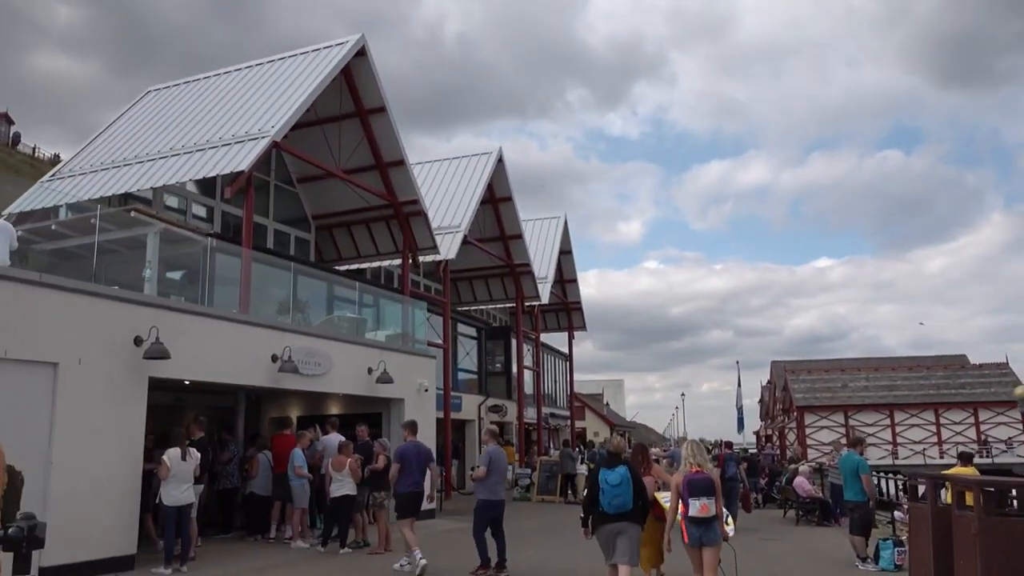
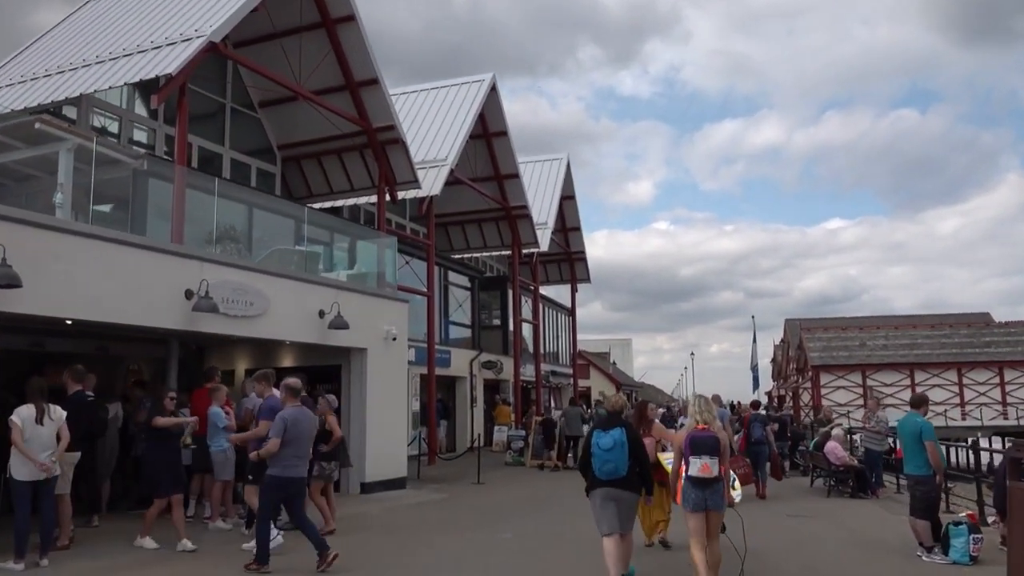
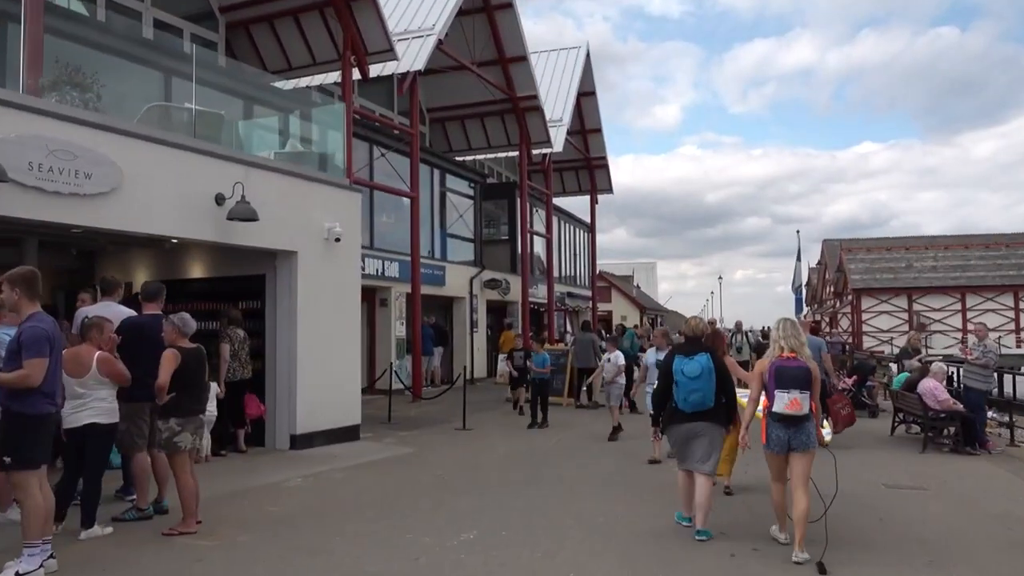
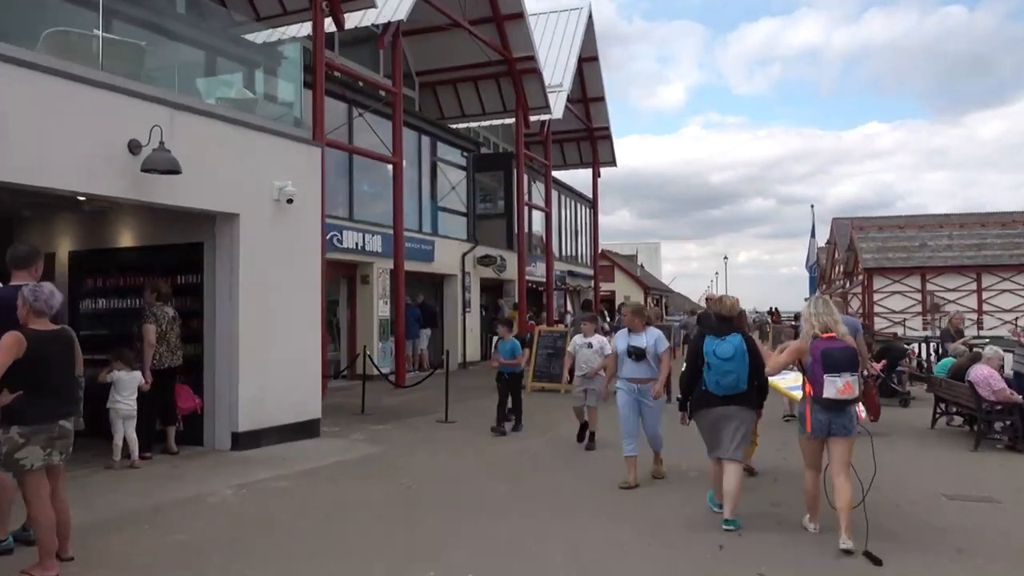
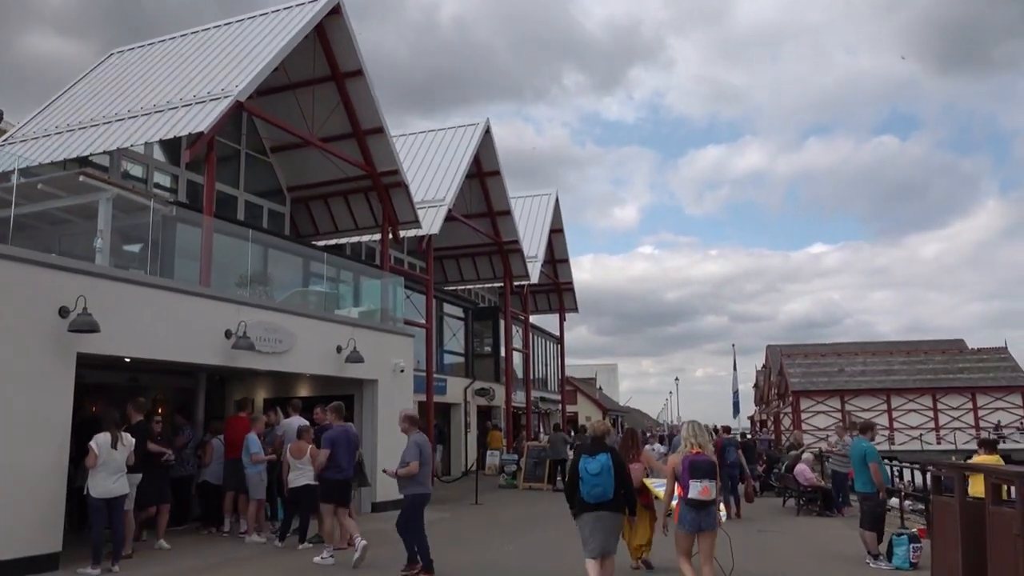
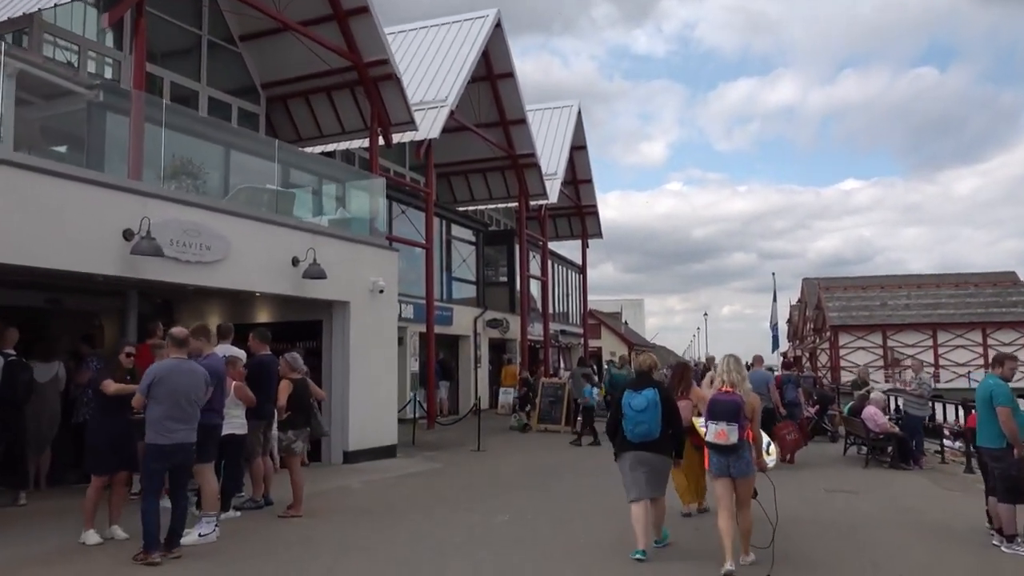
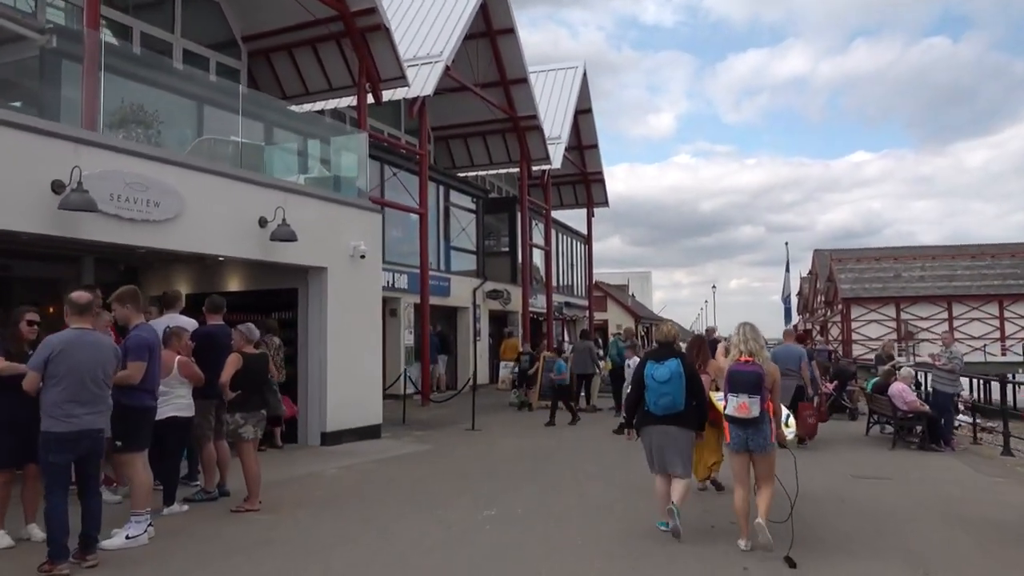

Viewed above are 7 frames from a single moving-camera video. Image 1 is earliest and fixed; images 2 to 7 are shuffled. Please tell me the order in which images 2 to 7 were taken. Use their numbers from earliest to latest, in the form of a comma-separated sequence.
5, 2, 6, 7, 3, 4
